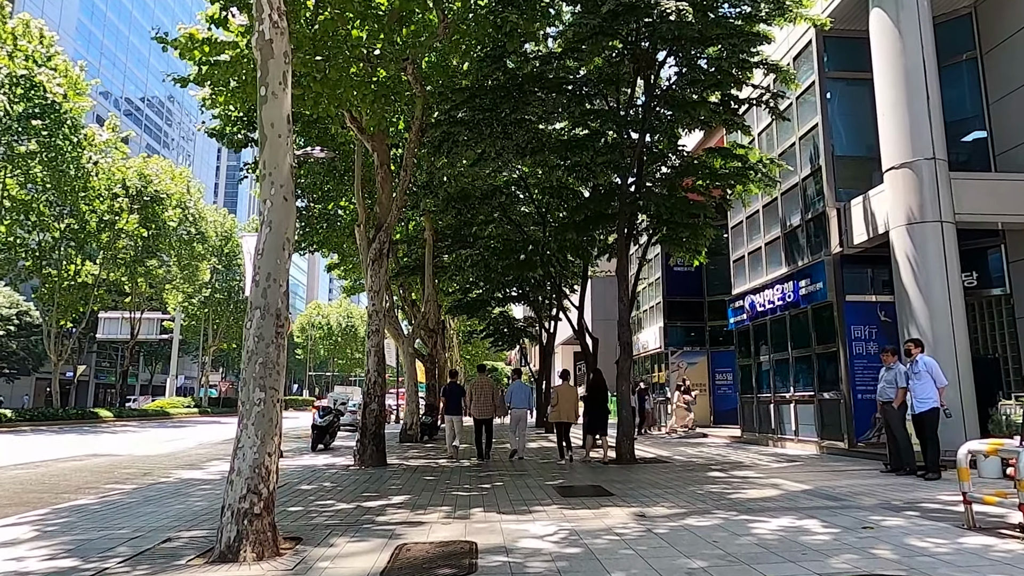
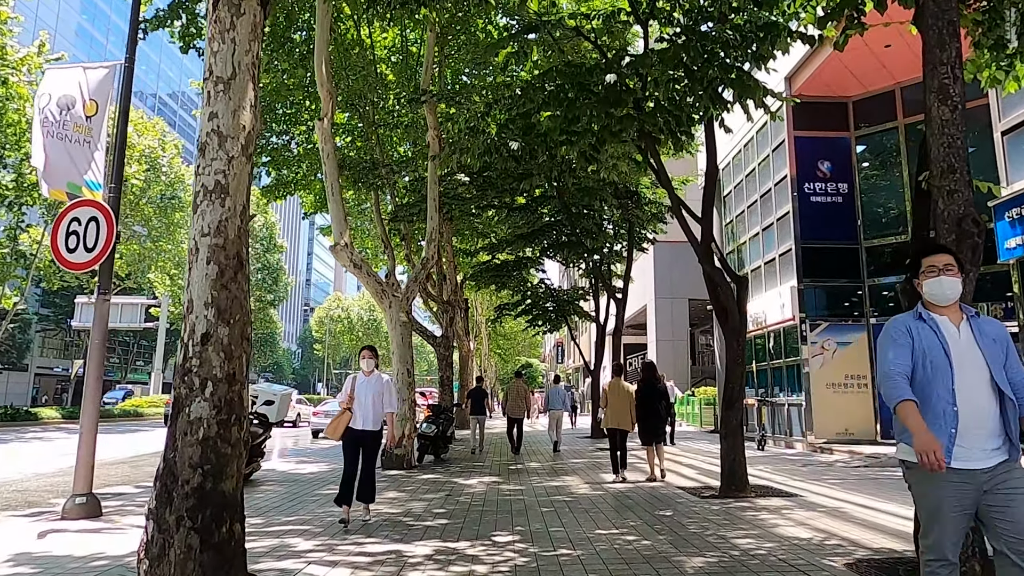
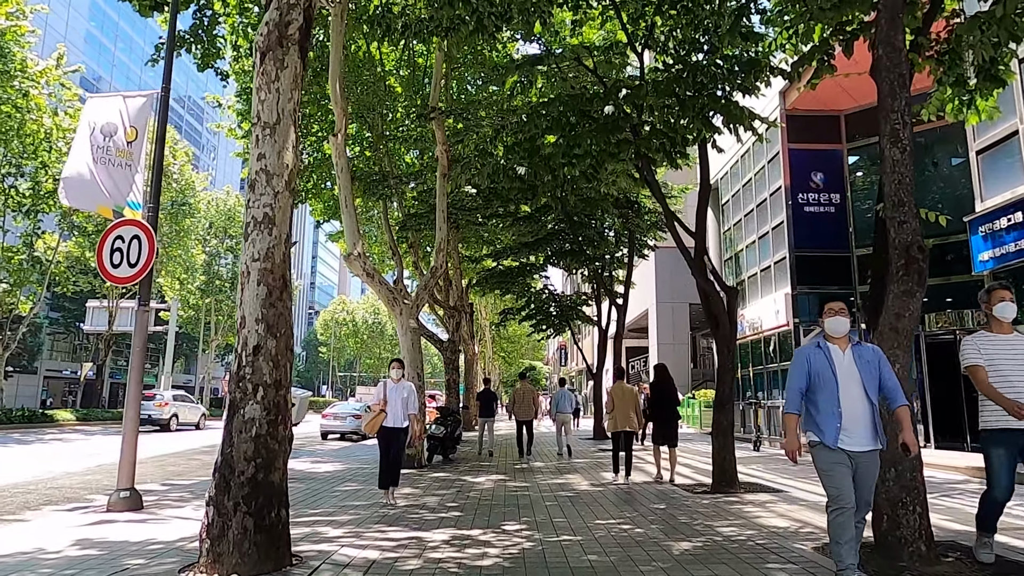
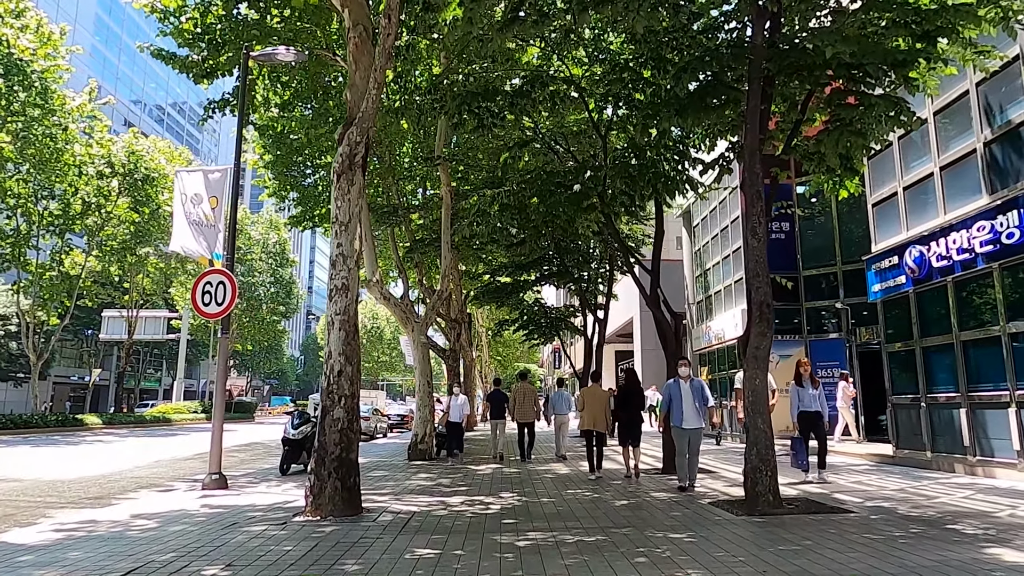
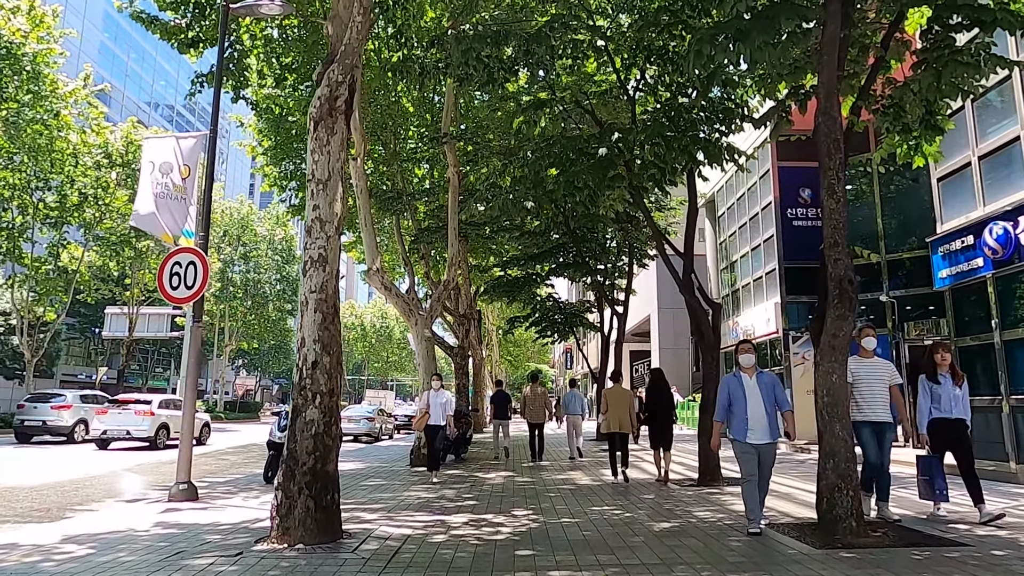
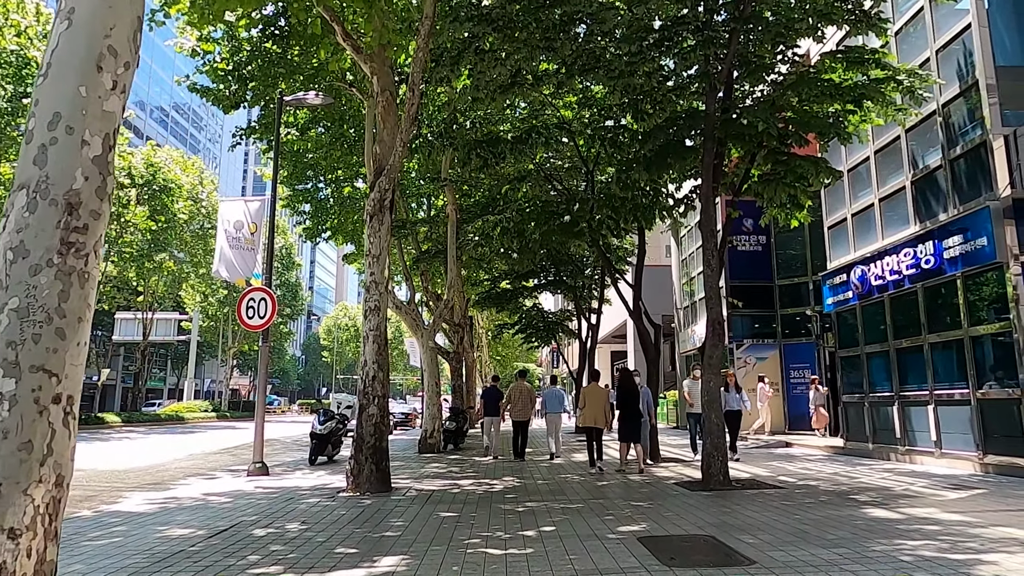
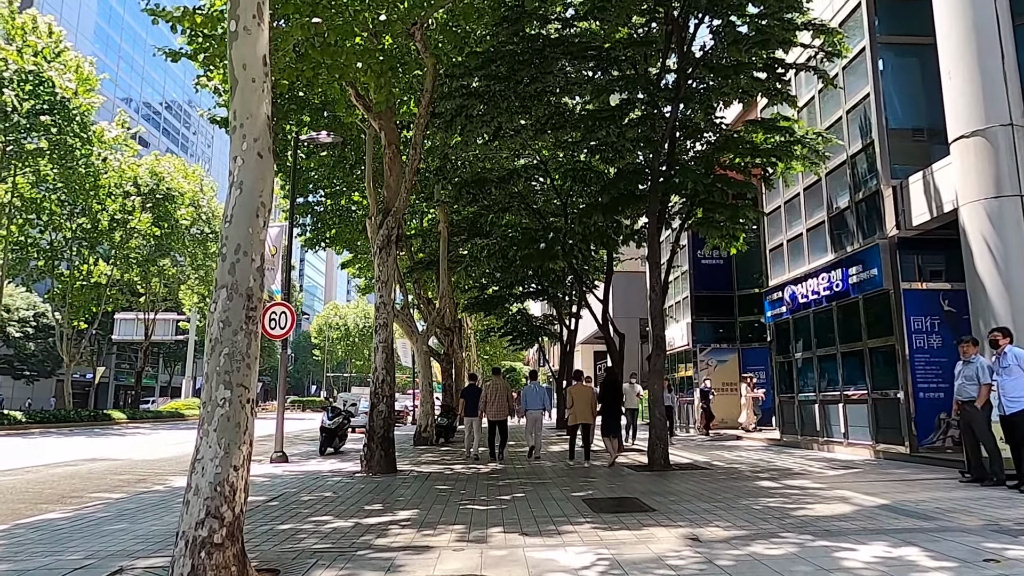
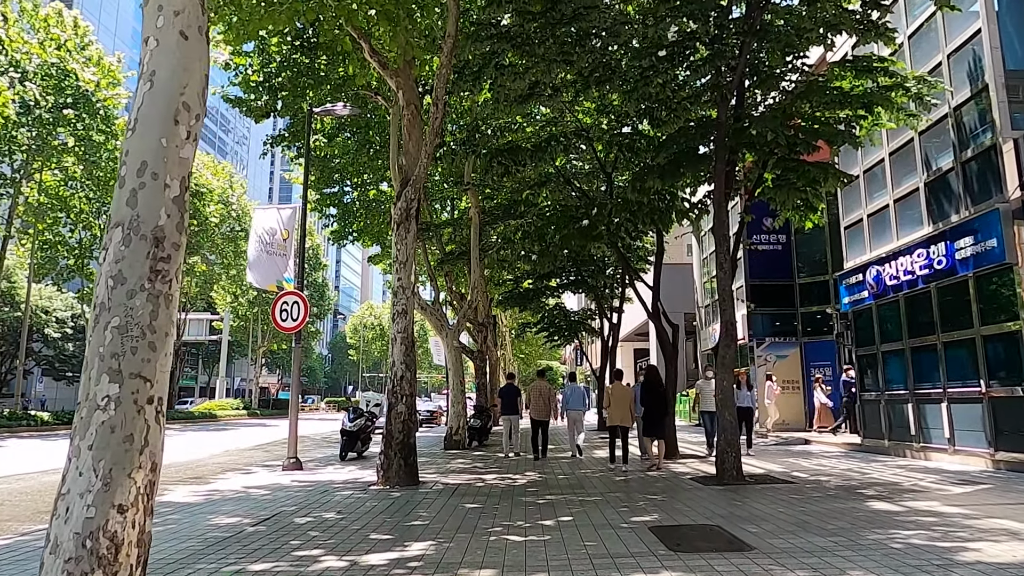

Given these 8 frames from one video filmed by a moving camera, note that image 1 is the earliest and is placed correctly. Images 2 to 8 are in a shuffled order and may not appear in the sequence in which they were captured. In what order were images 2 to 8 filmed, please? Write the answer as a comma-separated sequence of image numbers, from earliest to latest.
7, 8, 6, 4, 5, 3, 2
